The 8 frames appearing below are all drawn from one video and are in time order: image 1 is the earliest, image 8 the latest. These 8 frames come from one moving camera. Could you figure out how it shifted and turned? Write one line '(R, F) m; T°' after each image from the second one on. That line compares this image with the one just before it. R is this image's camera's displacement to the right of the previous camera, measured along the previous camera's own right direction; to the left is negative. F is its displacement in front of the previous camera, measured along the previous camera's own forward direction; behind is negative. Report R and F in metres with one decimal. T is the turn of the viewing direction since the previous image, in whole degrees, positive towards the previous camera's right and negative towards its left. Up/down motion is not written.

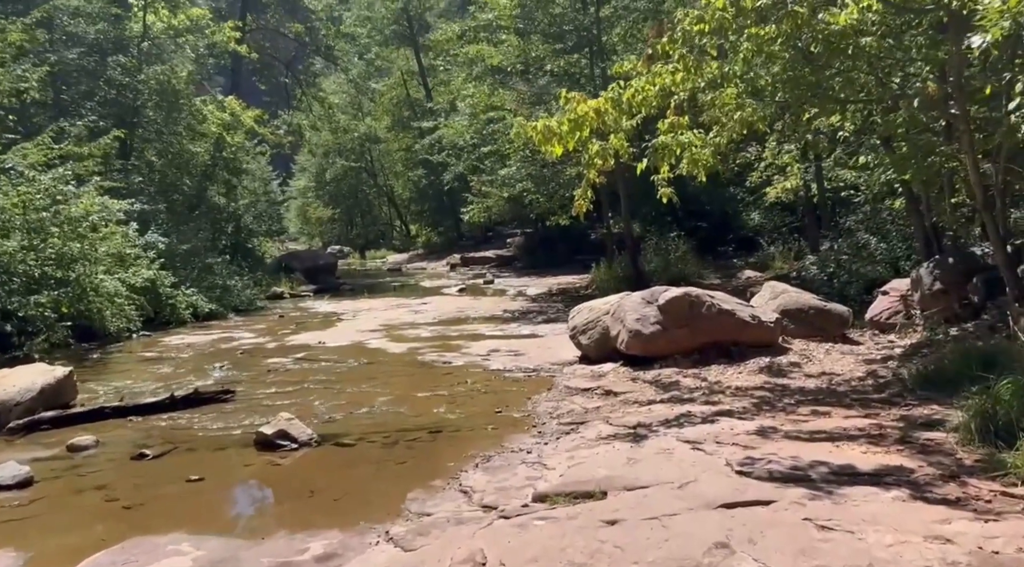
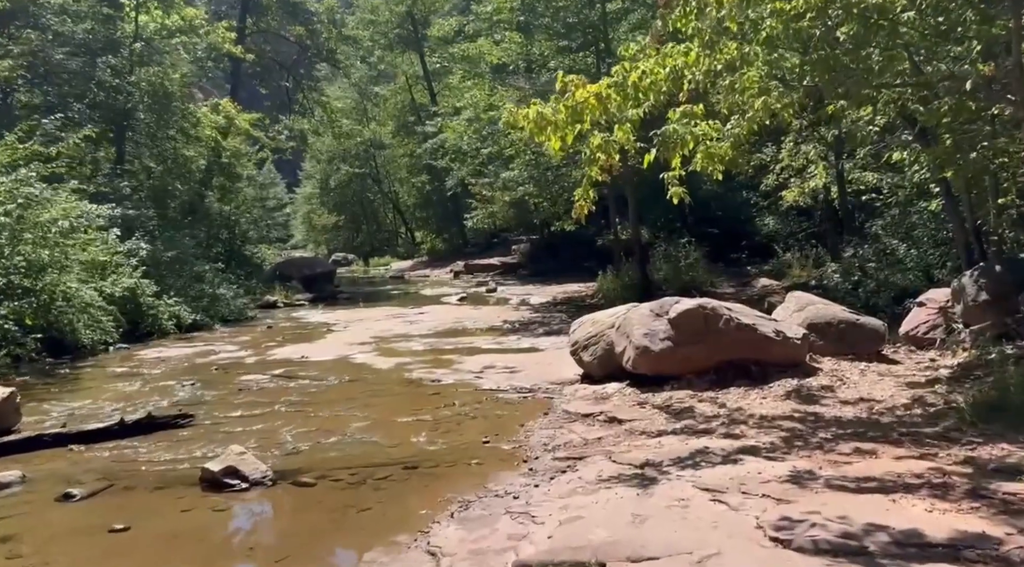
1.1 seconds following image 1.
(+0.2, +1.1) m; -1°
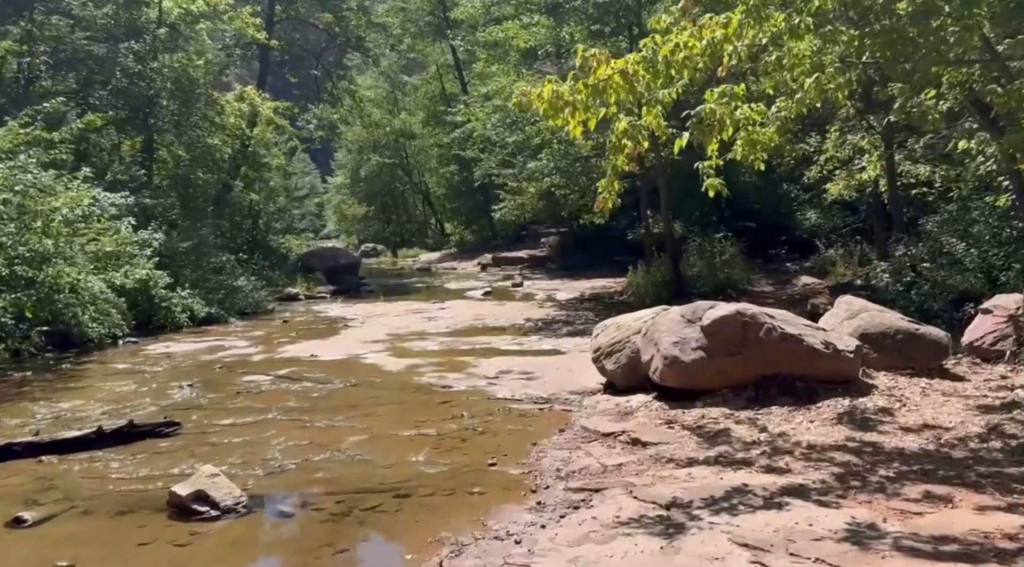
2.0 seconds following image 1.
(+0.2, +0.9) m; -2°
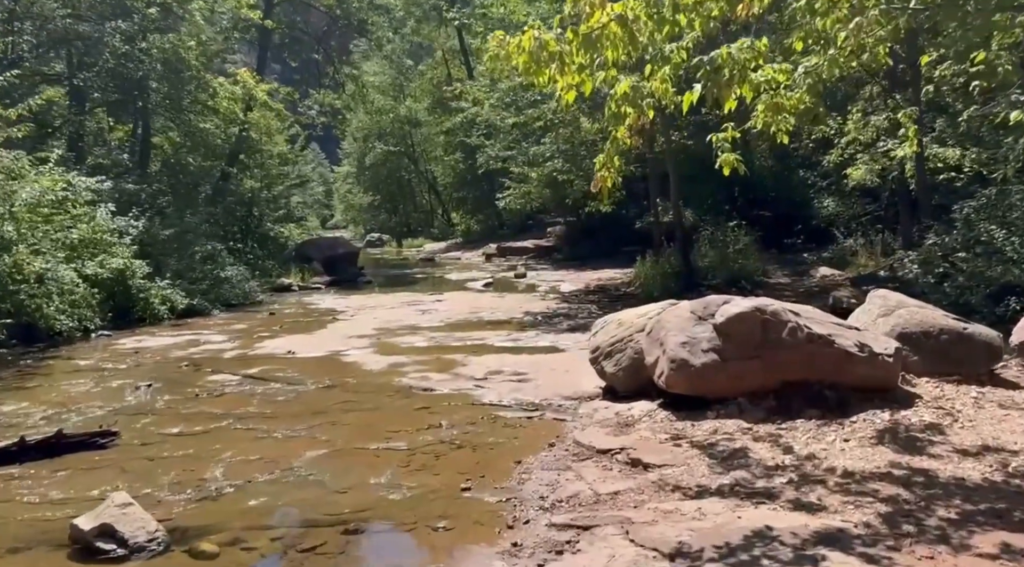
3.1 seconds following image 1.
(+0.2, +1.1) m; -1°
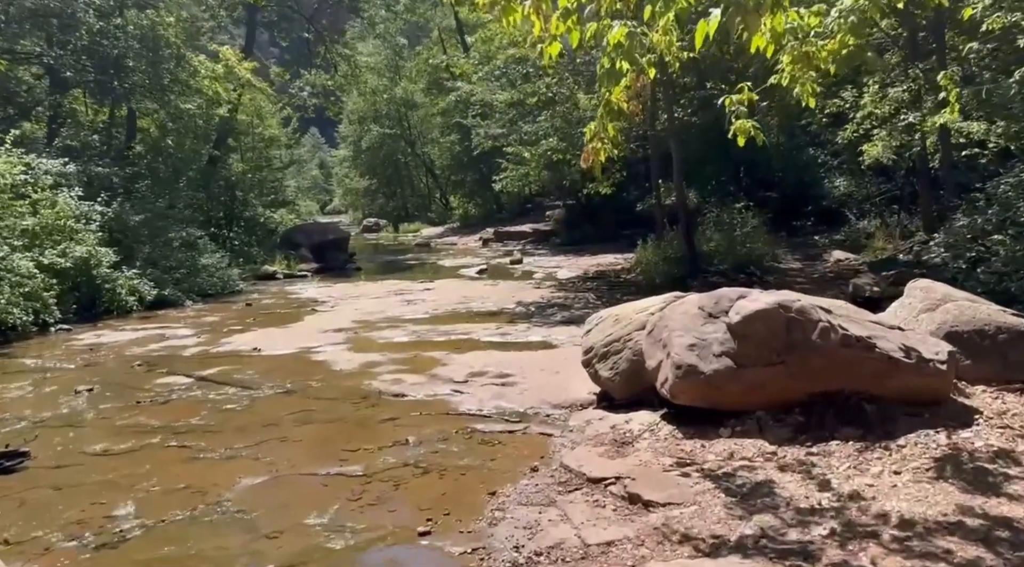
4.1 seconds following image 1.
(+0.2, +1.1) m; 0°
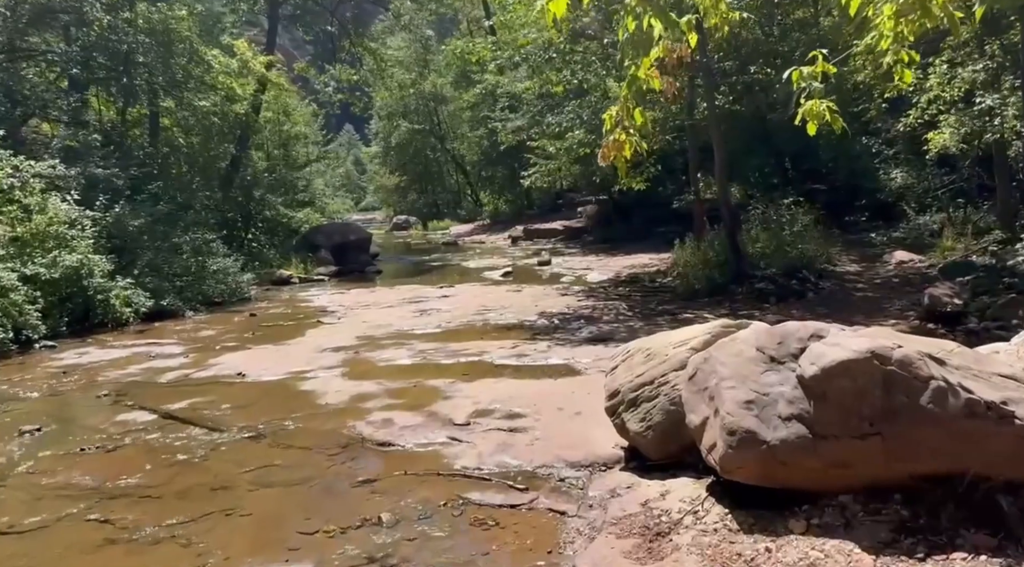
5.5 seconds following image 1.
(+0.2, +1.5) m; -2°
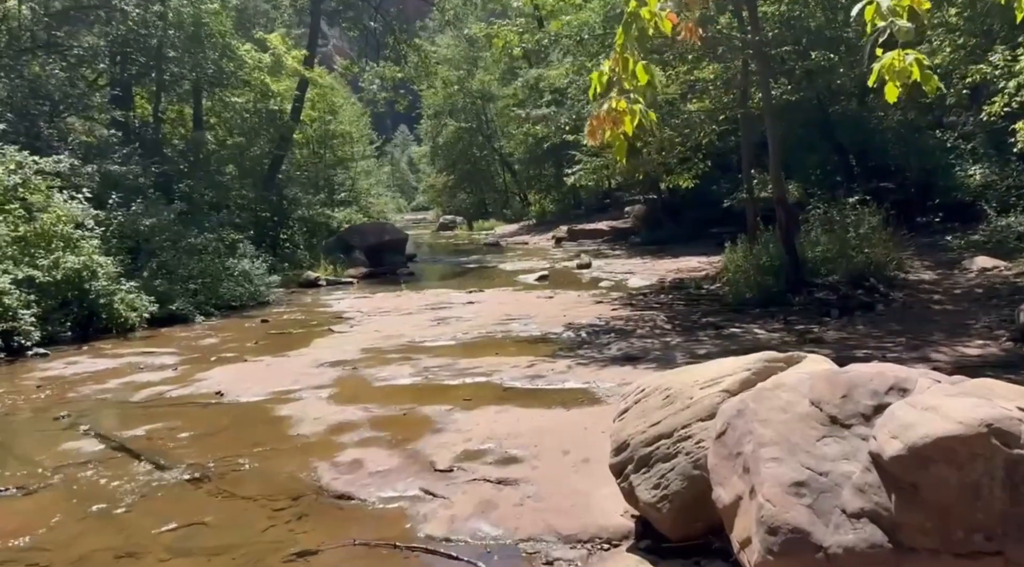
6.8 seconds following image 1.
(+0.4, +1.3) m; -3°
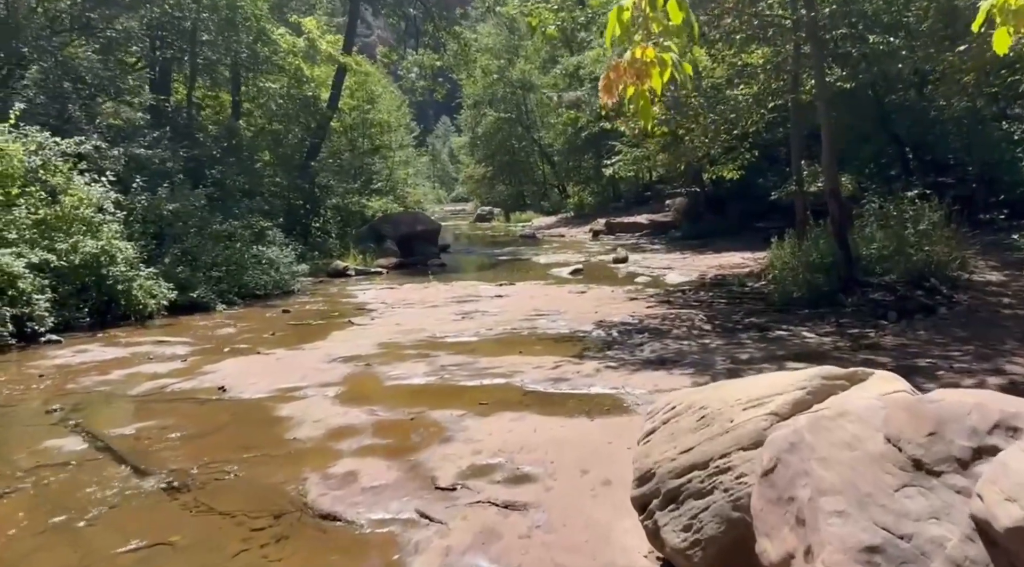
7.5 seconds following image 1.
(+0.1, +0.7) m; -2°
